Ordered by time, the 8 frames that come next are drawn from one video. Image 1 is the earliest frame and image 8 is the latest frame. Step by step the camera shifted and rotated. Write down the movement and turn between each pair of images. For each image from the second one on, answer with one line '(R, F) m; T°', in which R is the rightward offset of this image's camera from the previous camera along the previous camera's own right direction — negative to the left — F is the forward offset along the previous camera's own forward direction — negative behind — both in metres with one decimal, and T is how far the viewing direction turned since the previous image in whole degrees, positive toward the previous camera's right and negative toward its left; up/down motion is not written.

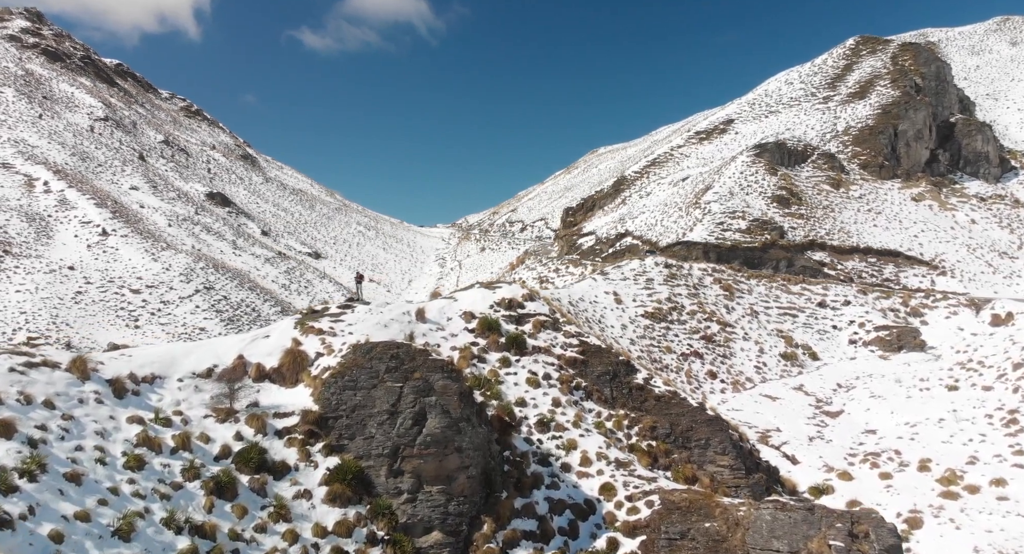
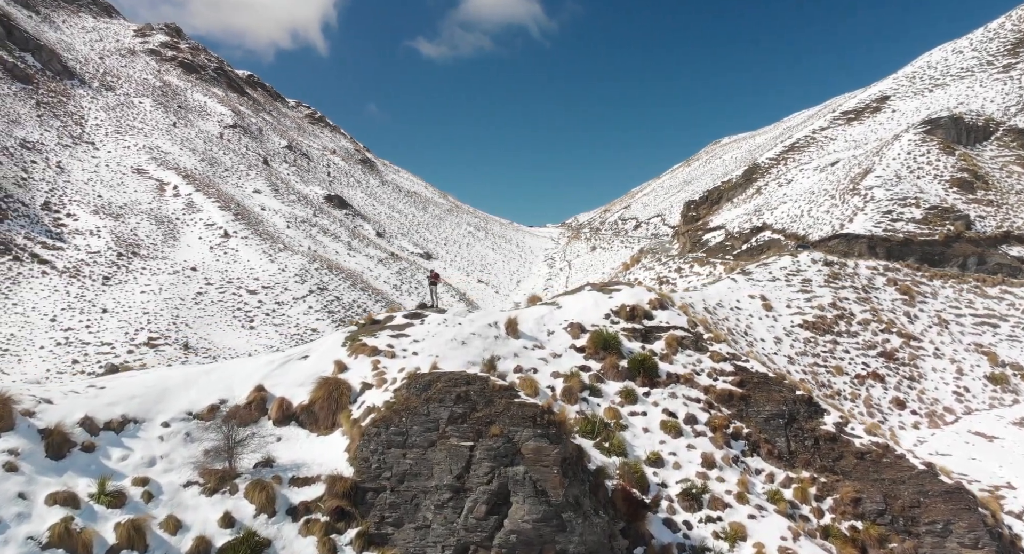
(-0.1, +2.1) m; -10°
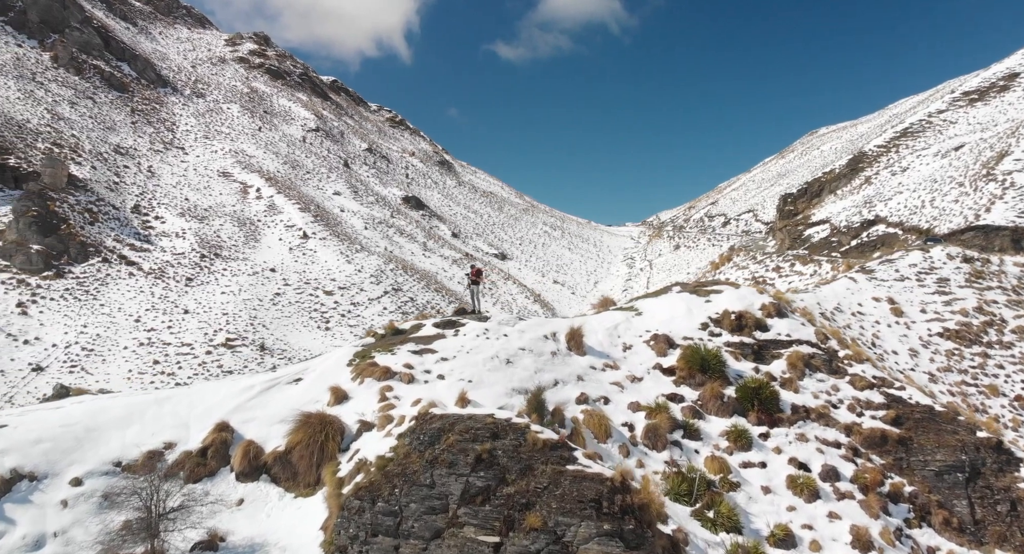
(+0.1, +1.4) m; -7°
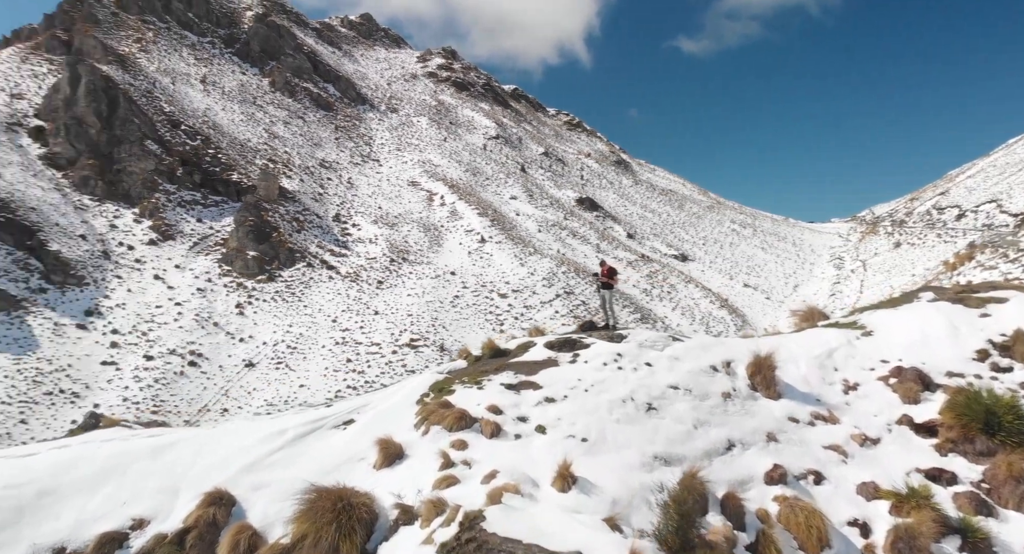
(+0.1, +1.3) m; -16°
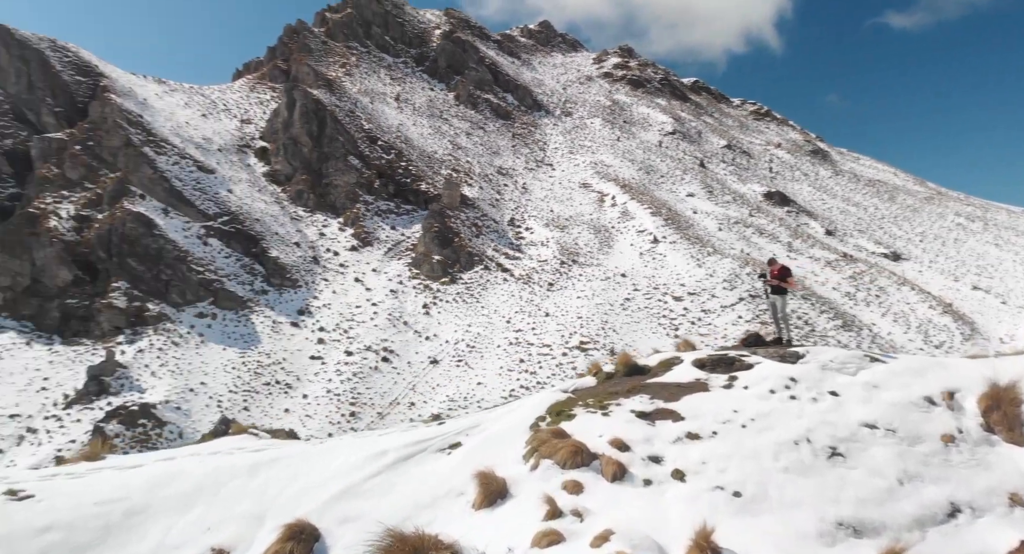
(+0.1, +0.5) m; -15°
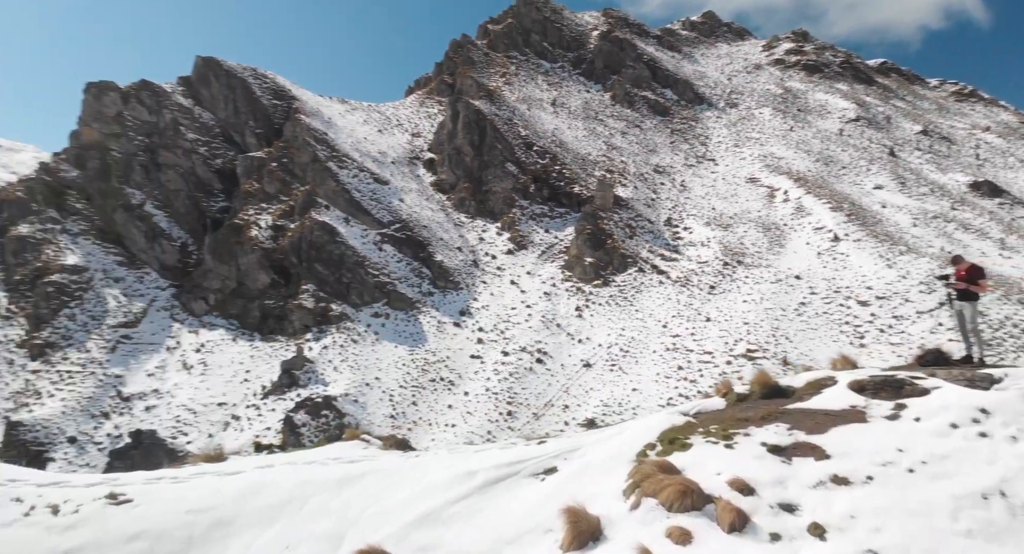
(+0.2, +0.3) m; -14°
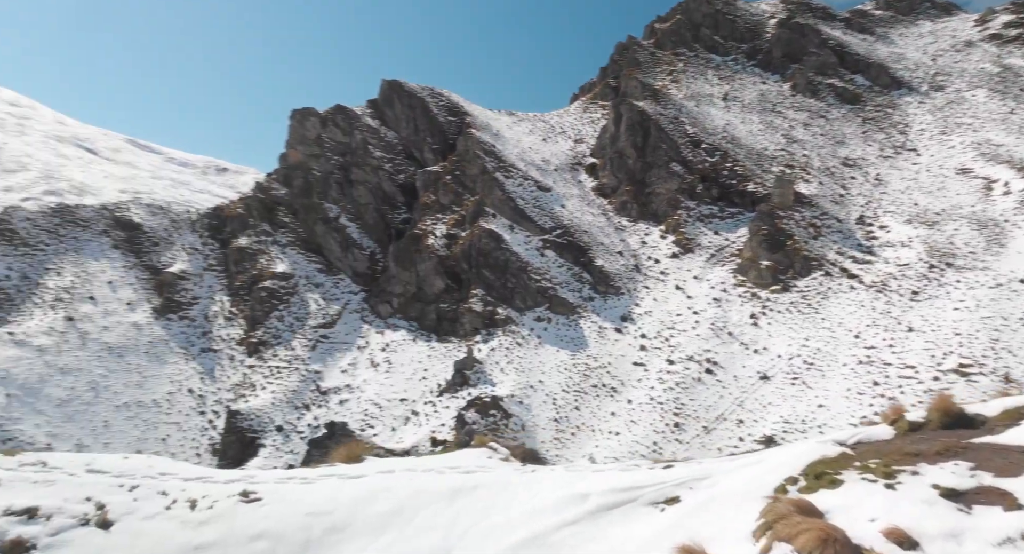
(+0.1, +0.2) m; -15°
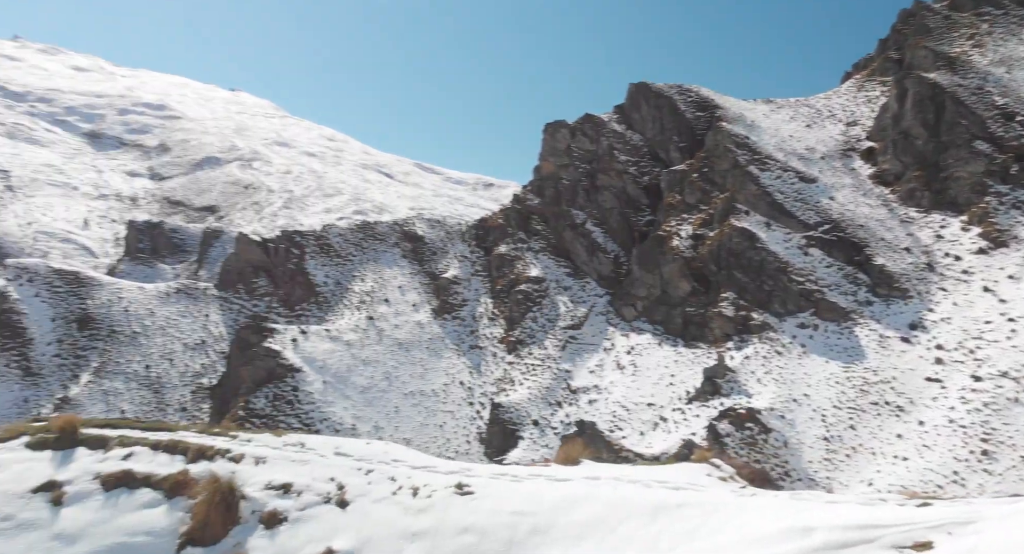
(+0.2, +0.1) m; -22°
